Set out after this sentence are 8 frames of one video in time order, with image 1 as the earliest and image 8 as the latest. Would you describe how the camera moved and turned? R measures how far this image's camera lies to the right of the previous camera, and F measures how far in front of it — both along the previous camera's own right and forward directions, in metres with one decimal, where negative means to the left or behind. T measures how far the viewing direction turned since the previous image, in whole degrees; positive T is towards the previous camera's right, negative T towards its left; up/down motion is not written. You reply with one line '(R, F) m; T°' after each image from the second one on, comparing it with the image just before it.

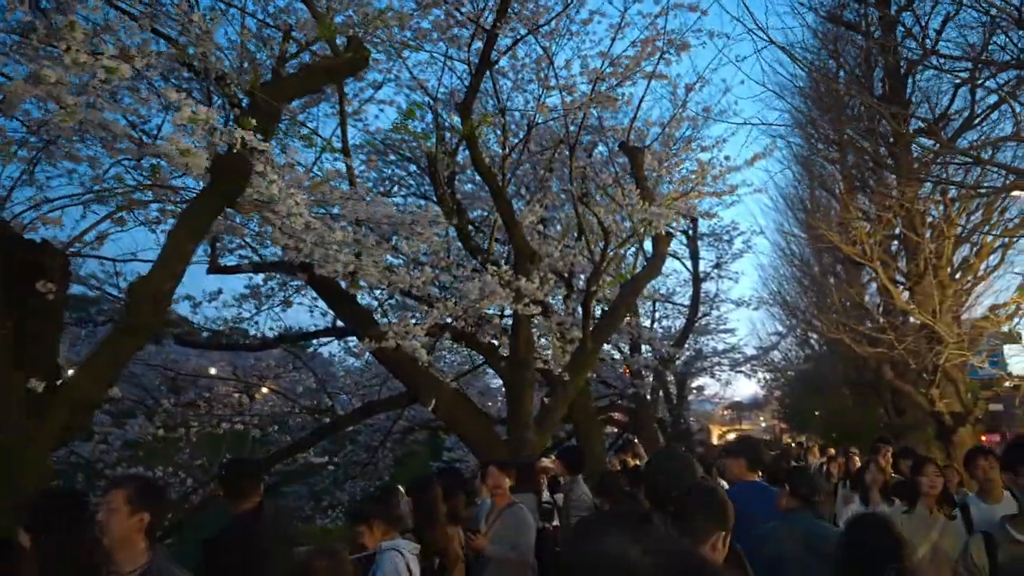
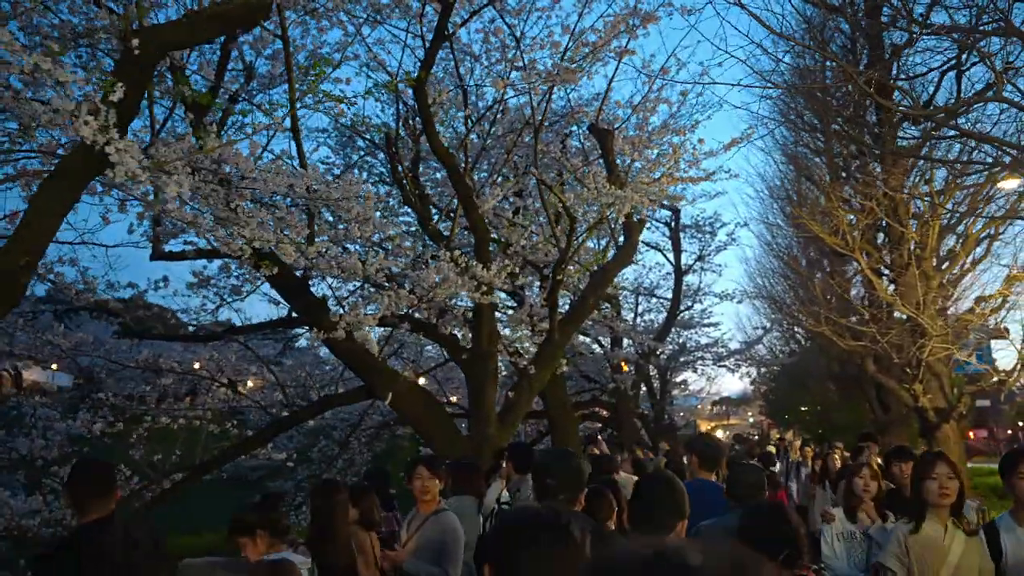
(+0.2, +0.4) m; +1°
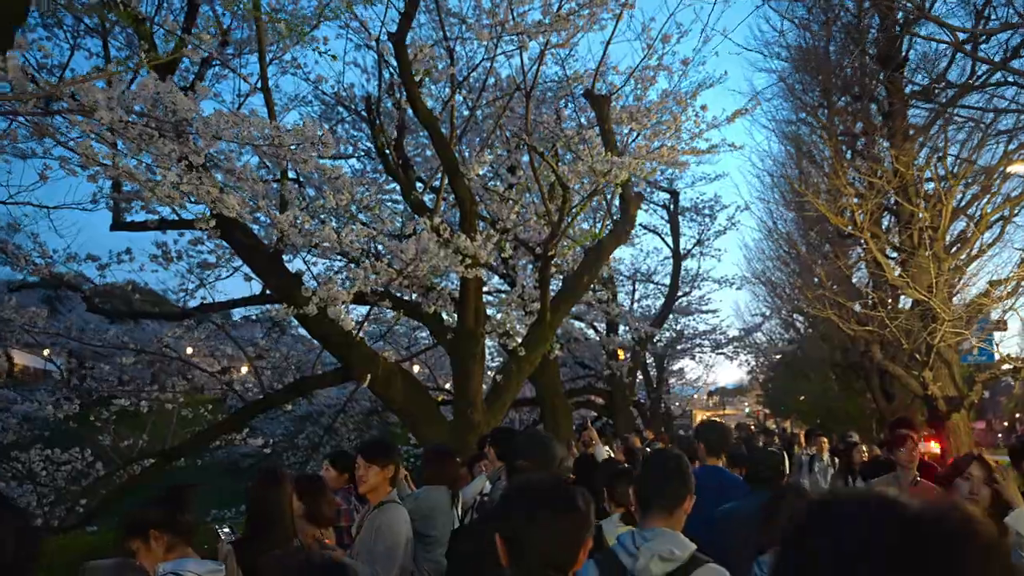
(+0.1, +0.6) m; 0°
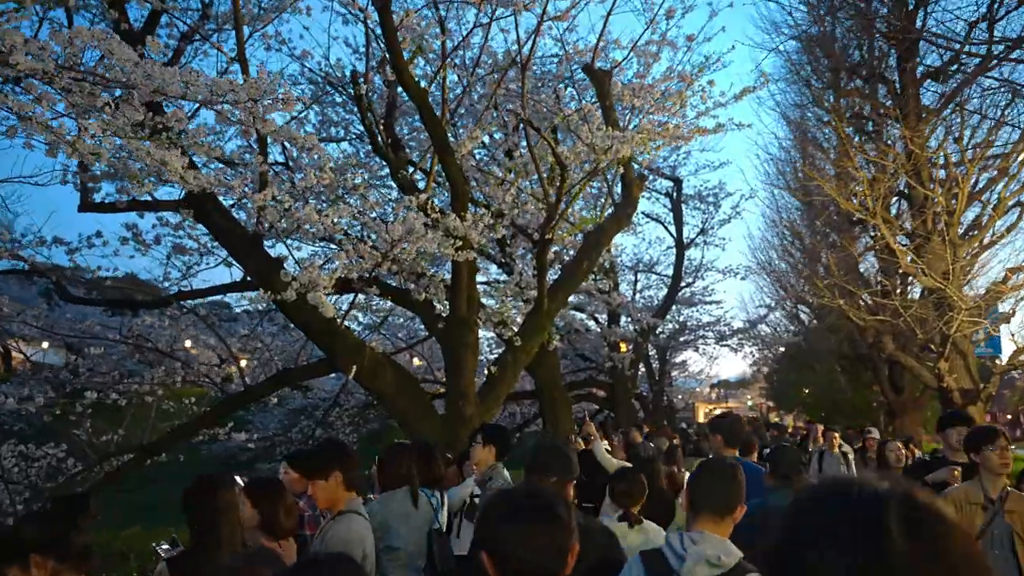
(0.0, +0.5) m; 0°
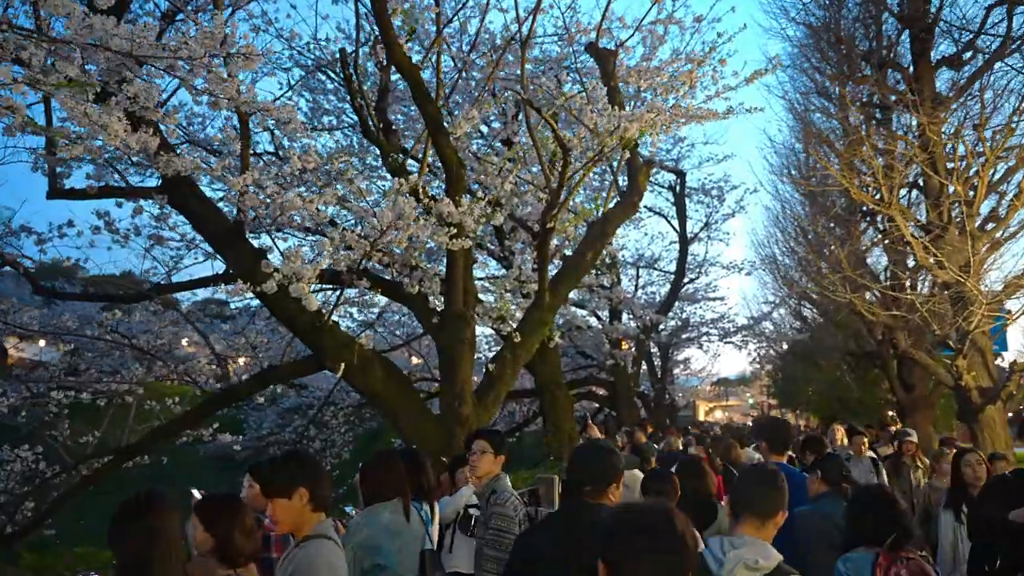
(0.0, +0.5) m; 0°
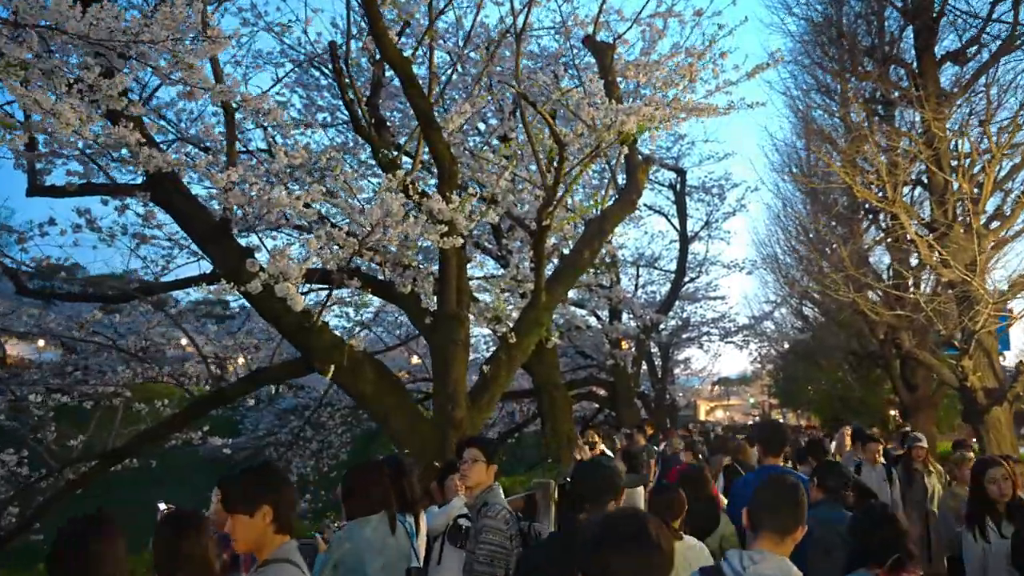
(0.0, +0.2) m; 0°
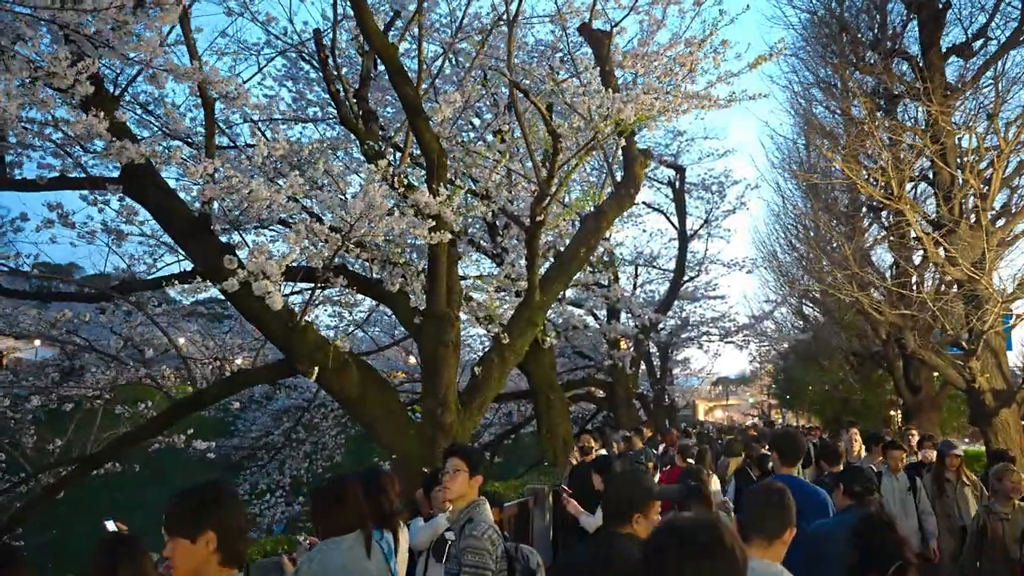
(0.0, +0.3) m; 0°
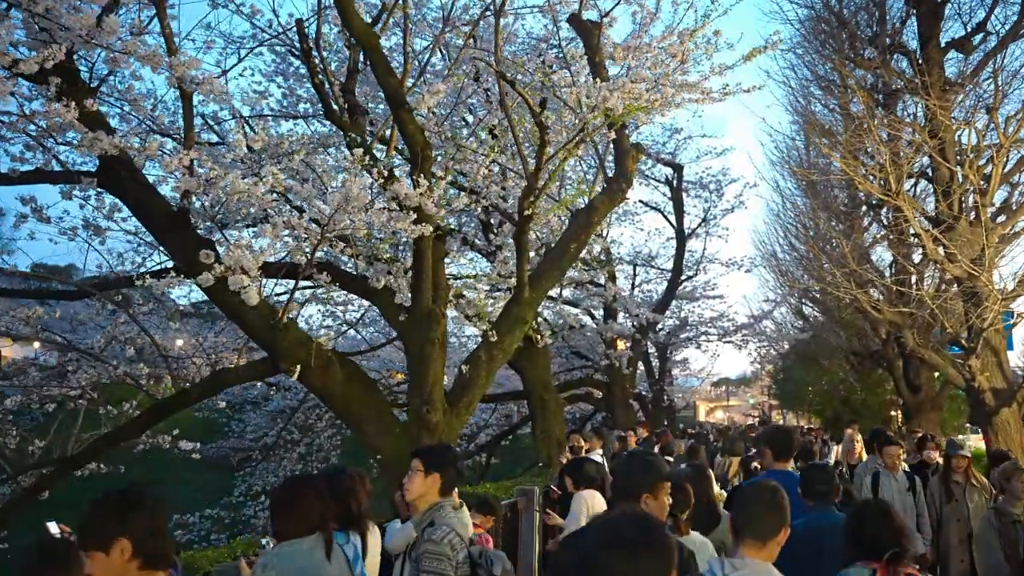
(+0.1, +0.2) m; 0°
